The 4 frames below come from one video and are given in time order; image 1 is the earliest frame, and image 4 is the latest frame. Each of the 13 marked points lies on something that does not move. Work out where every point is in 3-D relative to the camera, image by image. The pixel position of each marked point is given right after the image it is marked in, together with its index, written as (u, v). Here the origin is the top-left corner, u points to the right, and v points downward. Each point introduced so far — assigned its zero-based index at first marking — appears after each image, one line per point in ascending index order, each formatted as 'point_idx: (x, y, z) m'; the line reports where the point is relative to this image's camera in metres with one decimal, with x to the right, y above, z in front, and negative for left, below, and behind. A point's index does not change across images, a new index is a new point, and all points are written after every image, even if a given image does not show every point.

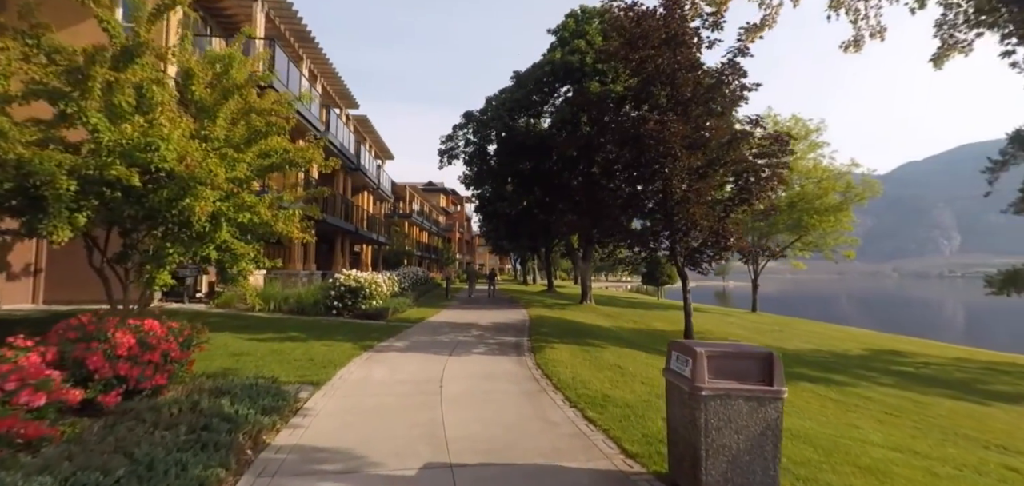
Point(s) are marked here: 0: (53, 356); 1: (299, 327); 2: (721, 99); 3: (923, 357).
0: (-4.1, -1.0, +4.5) m
1: (-5.1, -2.0, +12.1) m
2: (+4.9, +3.4, +11.9) m
3: (+15.3, -4.3, +18.8) m
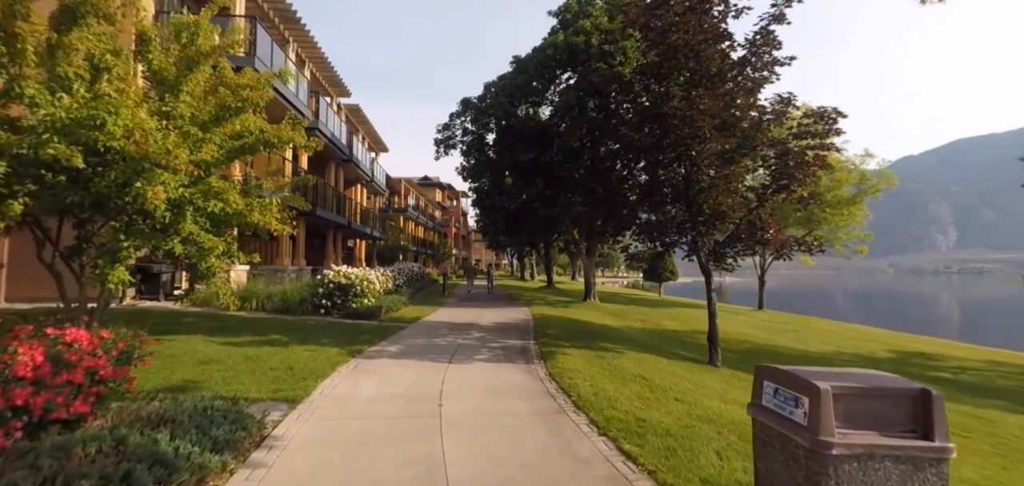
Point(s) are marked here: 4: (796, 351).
0: (-3.9, -0.9, +3.3) m
1: (-5.0, -1.8, +10.9) m
2: (+5.1, +3.5, +10.7) m
3: (+15.4, -4.2, +17.8) m
4: (+9.4, -3.5, +16.7) m
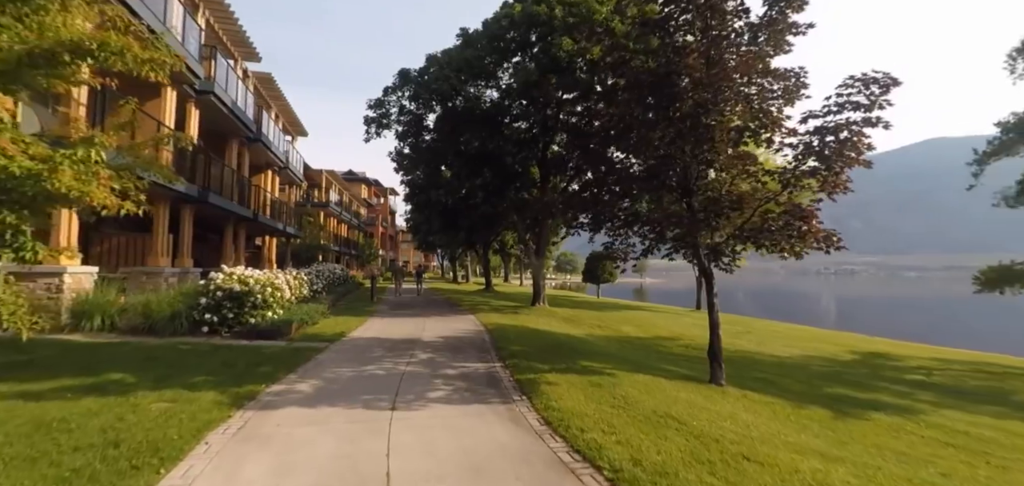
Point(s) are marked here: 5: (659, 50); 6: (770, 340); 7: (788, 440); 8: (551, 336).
0: (-3.3, -0.7, 0.0) m
1: (-5.5, -1.7, +7.4) m
2: (+4.4, +3.6, +8.7) m
3: (+13.6, -4.0, +17.2) m
4: (+7.8, -3.4, +15.2) m
5: (+2.5, +3.6, +8.7) m
6: (+9.9, -3.7, +19.5) m
7: (+3.2, -2.3, +5.9) m
8: (+1.0, -2.4, +13.2) m
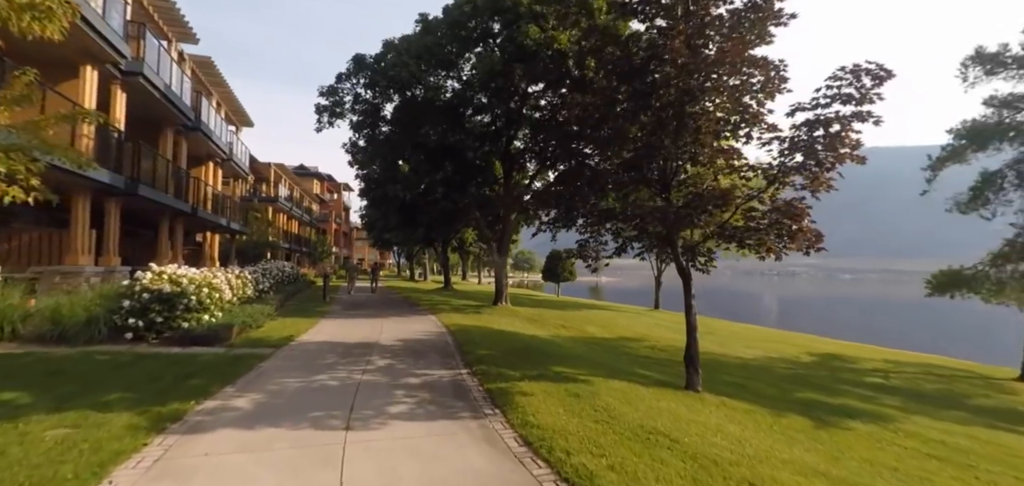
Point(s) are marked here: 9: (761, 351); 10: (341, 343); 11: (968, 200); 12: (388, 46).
0: (-3.1, -0.7, -0.9) m
1: (-5.9, -1.6, +6.2) m
2: (+3.9, +3.7, +8.3) m
3: (+12.3, -4.0, +17.6) m
4: (+6.7, -3.4, +15.2) m
5: (+2.0, +3.6, +8.2) m
6: (+8.5, -3.7, +19.6) m
7: (+2.9, -2.3, +5.5) m
8: (+0.1, -2.4, +12.6) m
9: (+8.8, -3.7, +17.6) m
10: (-3.3, -2.0, +10.1) m
11: (+15.8, +1.6, +17.6) m
12: (-5.0, +7.5, +19.6) m
